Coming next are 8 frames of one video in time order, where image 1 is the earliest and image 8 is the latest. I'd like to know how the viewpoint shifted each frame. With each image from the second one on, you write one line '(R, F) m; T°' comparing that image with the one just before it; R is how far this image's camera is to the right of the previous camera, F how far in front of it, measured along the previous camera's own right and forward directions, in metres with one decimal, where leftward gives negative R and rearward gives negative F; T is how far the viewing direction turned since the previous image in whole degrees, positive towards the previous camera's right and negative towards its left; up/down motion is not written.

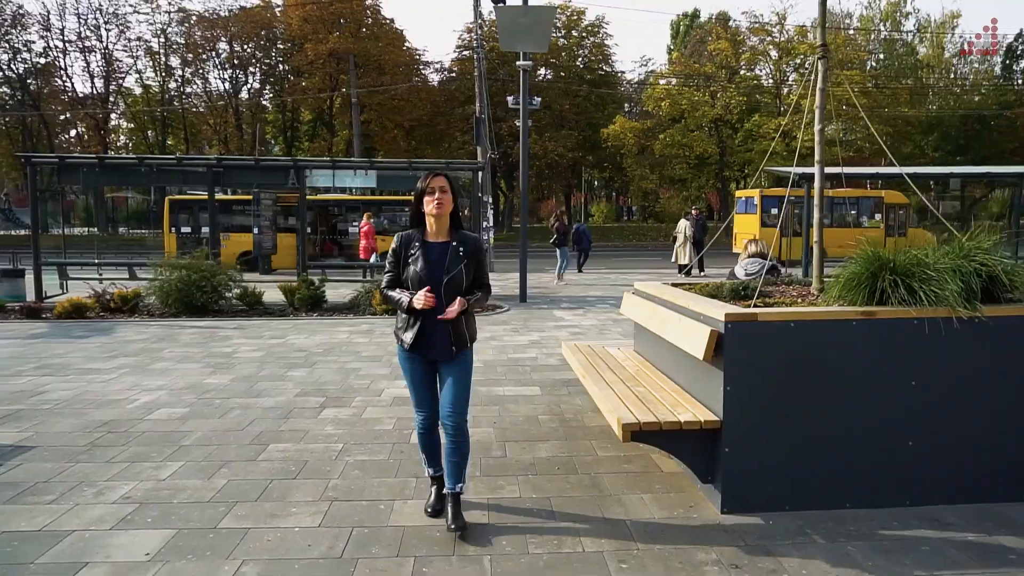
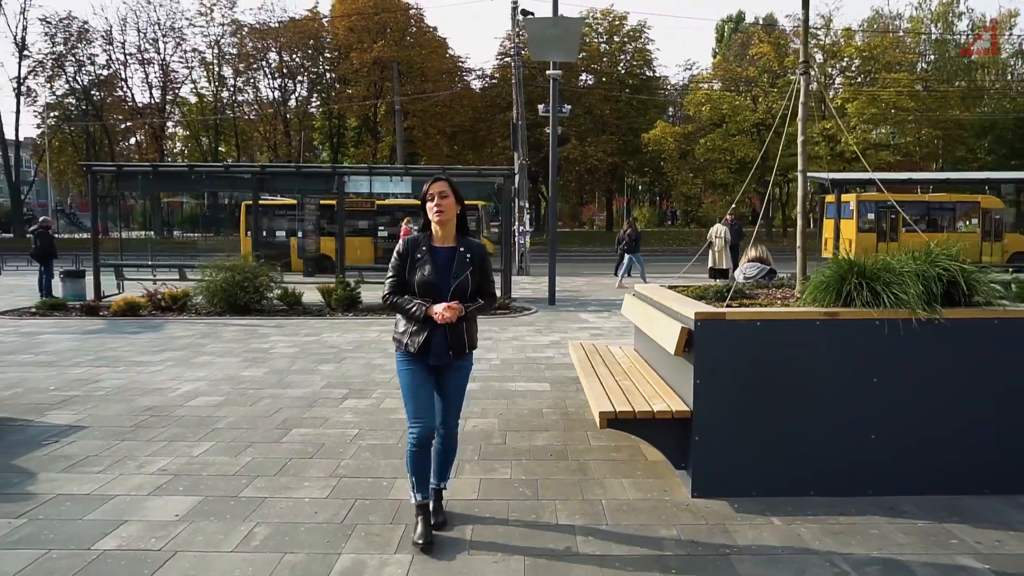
(+0.3, -0.4) m; -4°
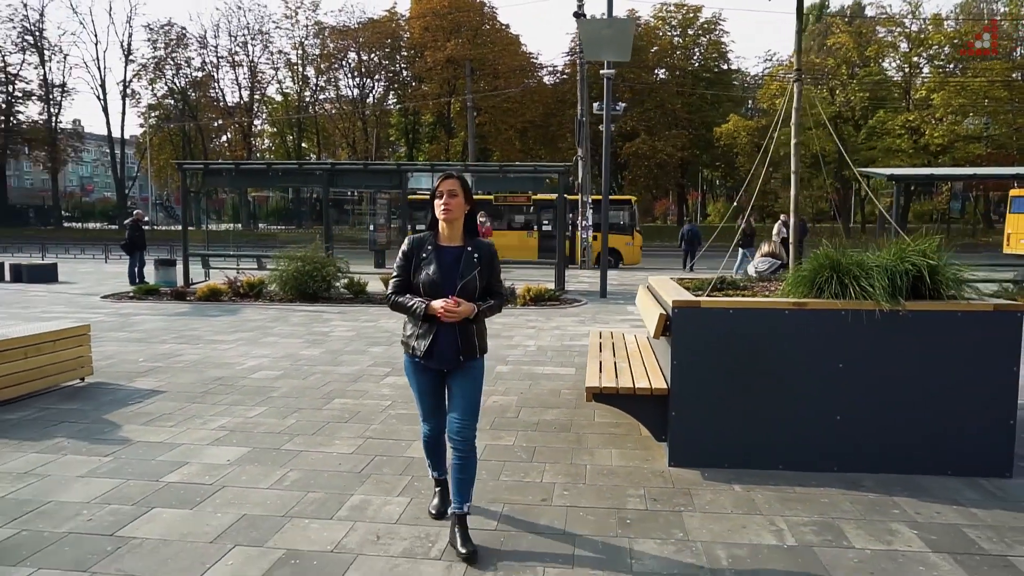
(+0.5, -0.6) m; -6°
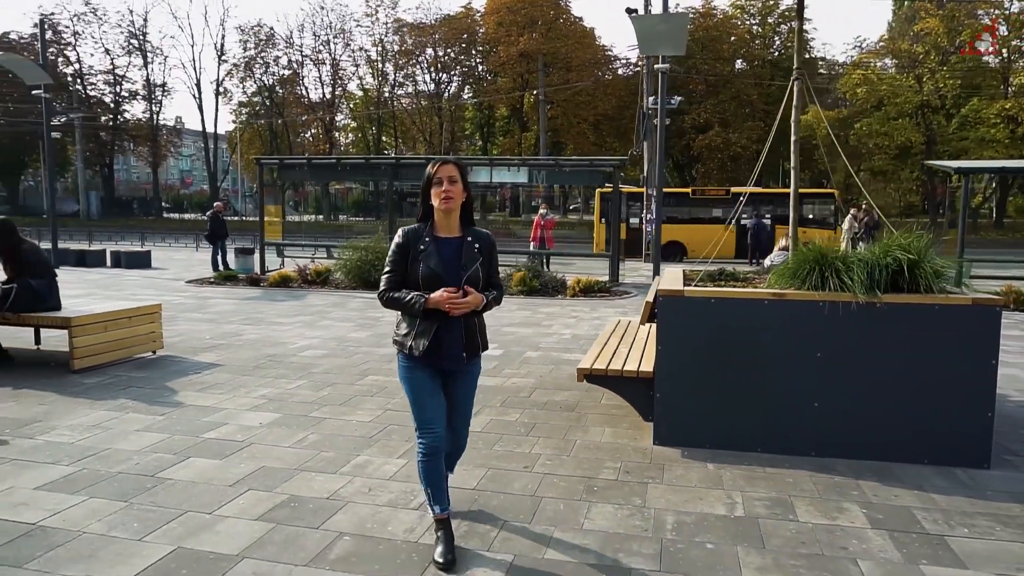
(+0.6, -0.4) m; -6°
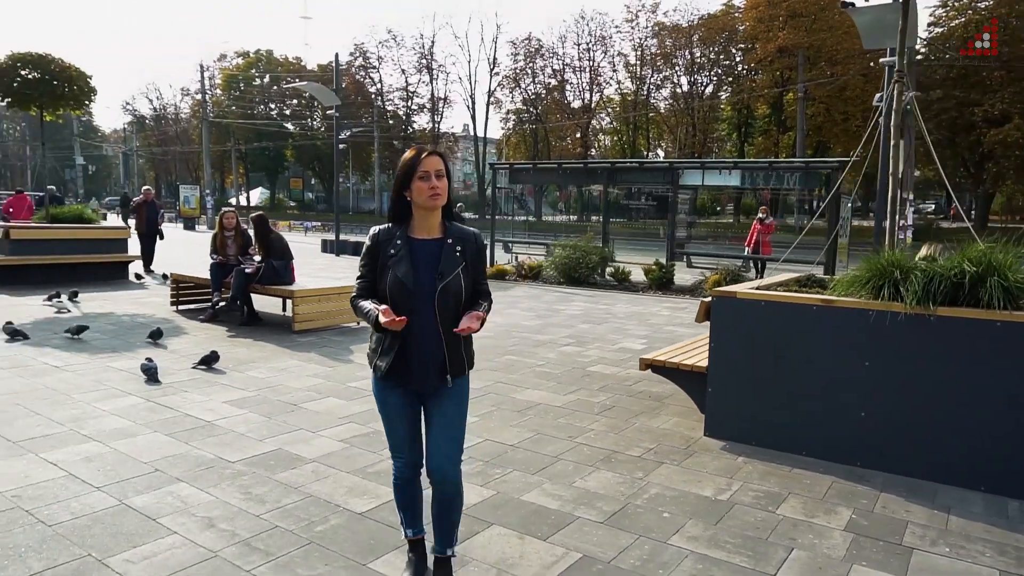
(+1.6, -0.5) m; -21°
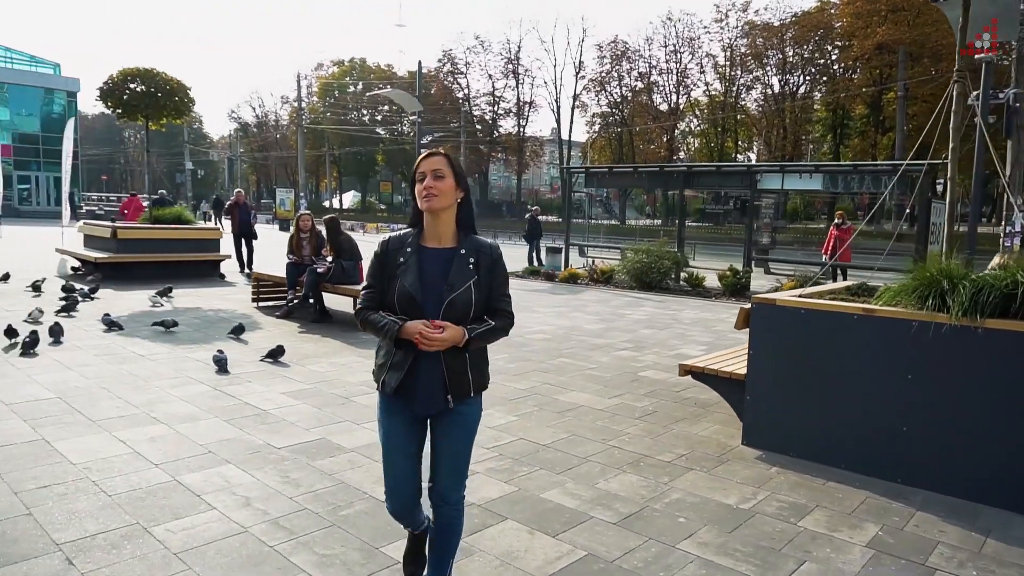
(+0.4, -0.1) m; -7°
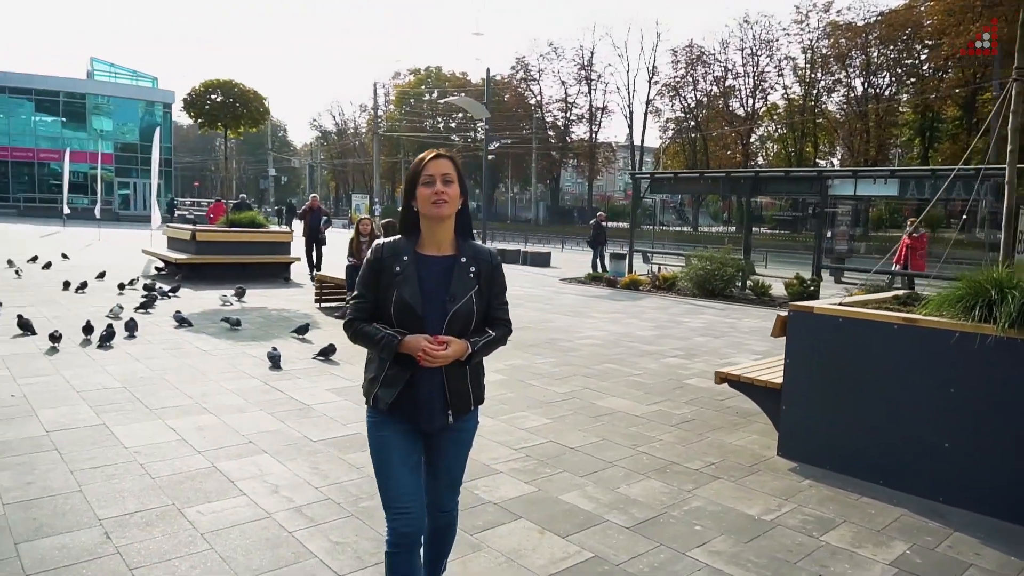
(+0.3, 0.0) m; -6°
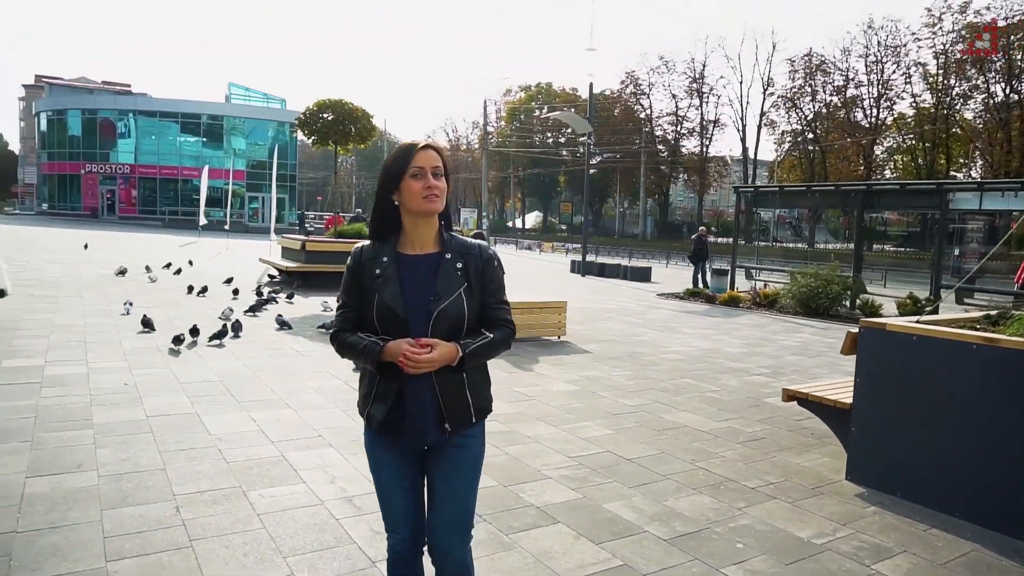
(+0.4, -0.1) m; -9°
